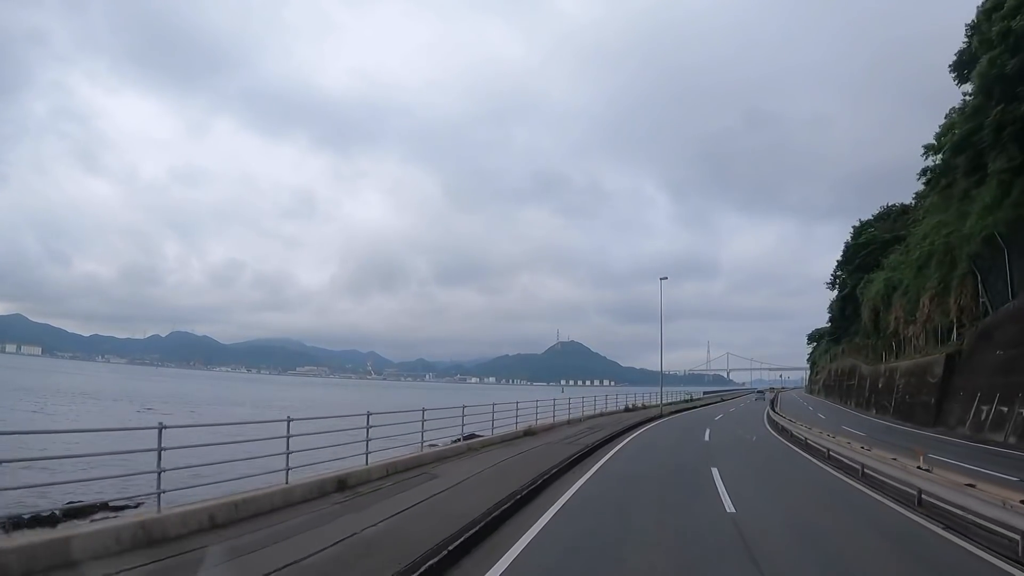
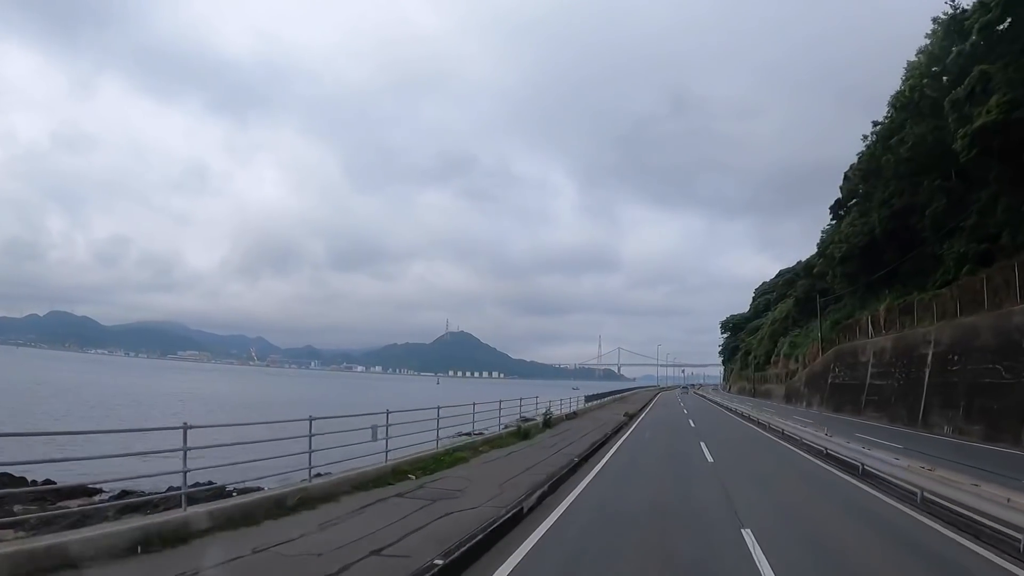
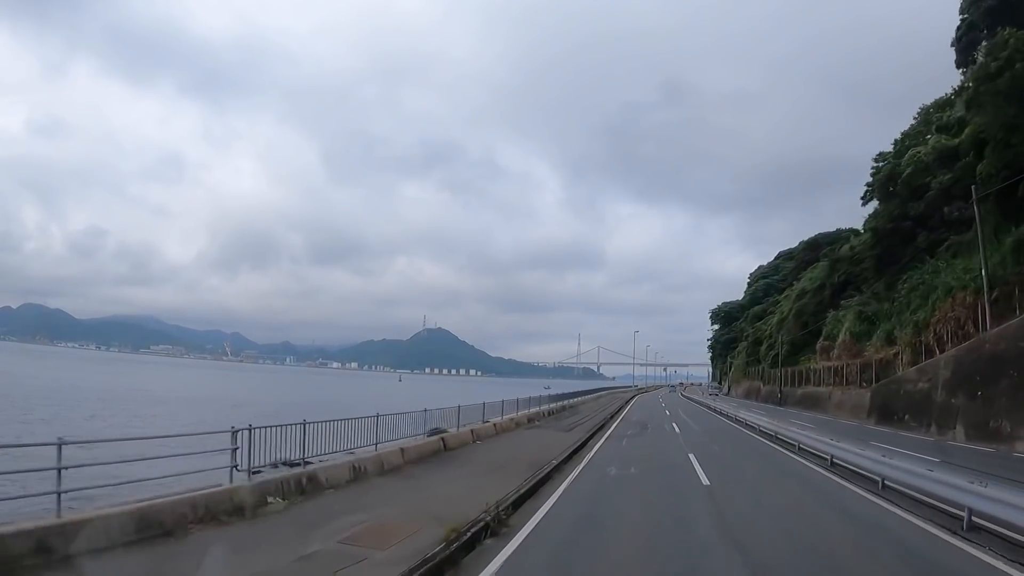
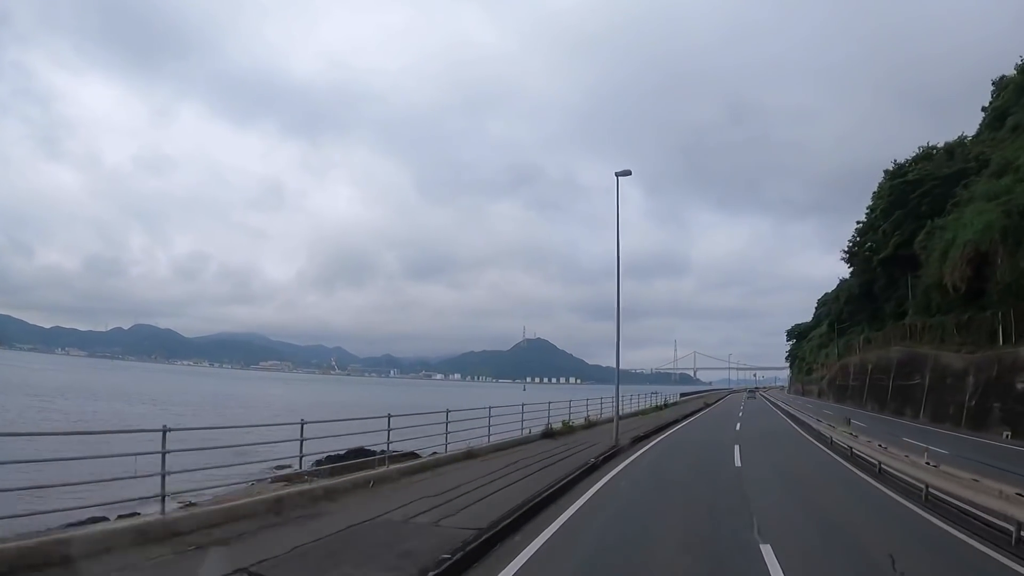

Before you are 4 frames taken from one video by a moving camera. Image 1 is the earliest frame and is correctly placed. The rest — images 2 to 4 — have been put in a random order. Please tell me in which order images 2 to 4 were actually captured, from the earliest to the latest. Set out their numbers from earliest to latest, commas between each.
4, 2, 3
